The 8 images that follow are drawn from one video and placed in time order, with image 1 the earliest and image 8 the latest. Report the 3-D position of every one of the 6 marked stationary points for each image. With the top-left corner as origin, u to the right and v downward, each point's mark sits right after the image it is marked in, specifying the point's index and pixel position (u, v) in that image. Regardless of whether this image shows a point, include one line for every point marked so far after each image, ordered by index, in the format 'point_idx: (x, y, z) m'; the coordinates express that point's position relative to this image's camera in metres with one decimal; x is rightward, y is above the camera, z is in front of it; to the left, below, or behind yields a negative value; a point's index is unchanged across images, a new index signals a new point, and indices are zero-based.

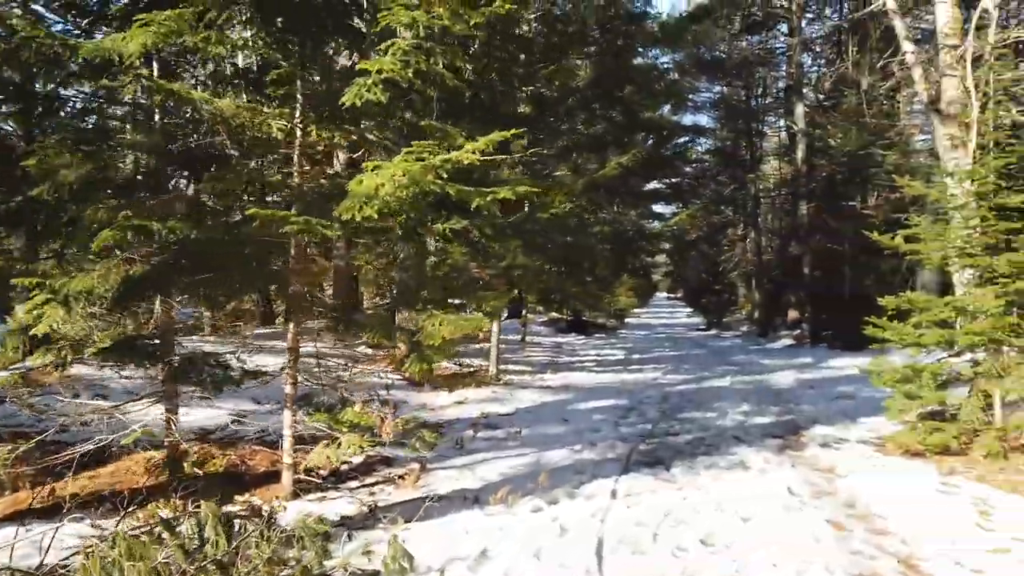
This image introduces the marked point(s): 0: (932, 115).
0: (+4.2, +1.7, +7.5) m
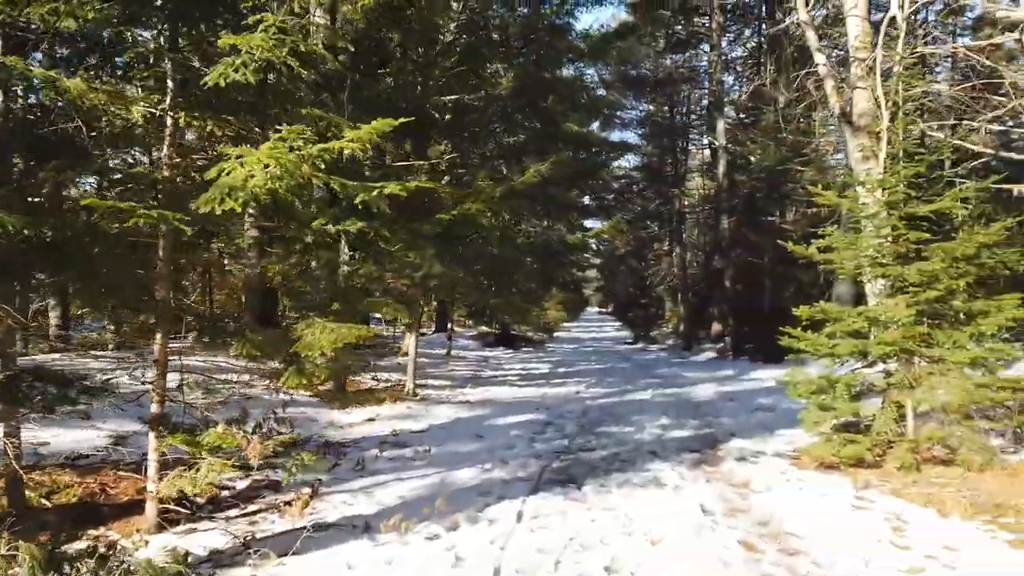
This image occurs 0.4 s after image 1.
0: (+3.4, +1.6, +7.6) m
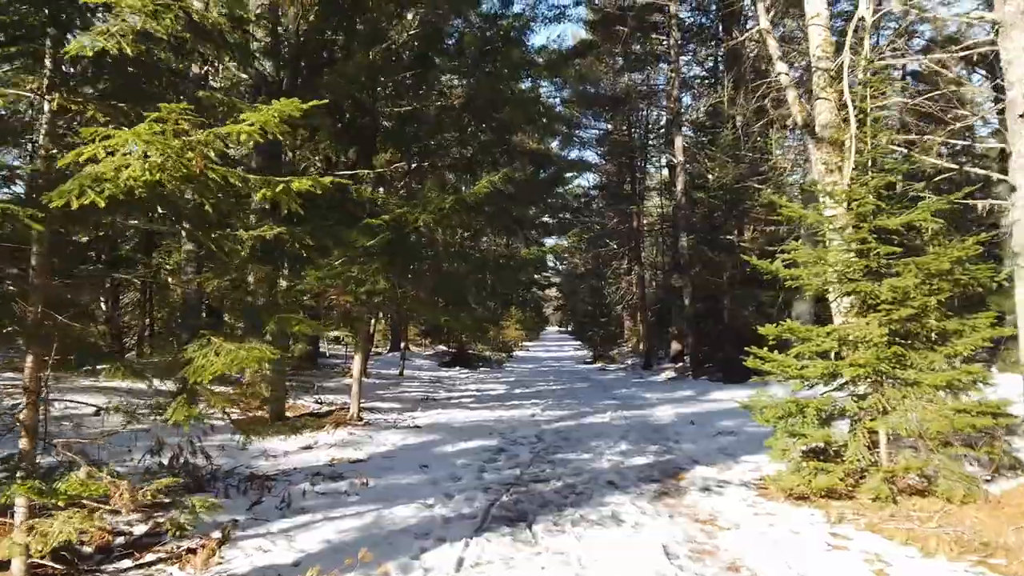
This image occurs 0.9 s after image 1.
0: (+2.9, +1.5, +7.3) m
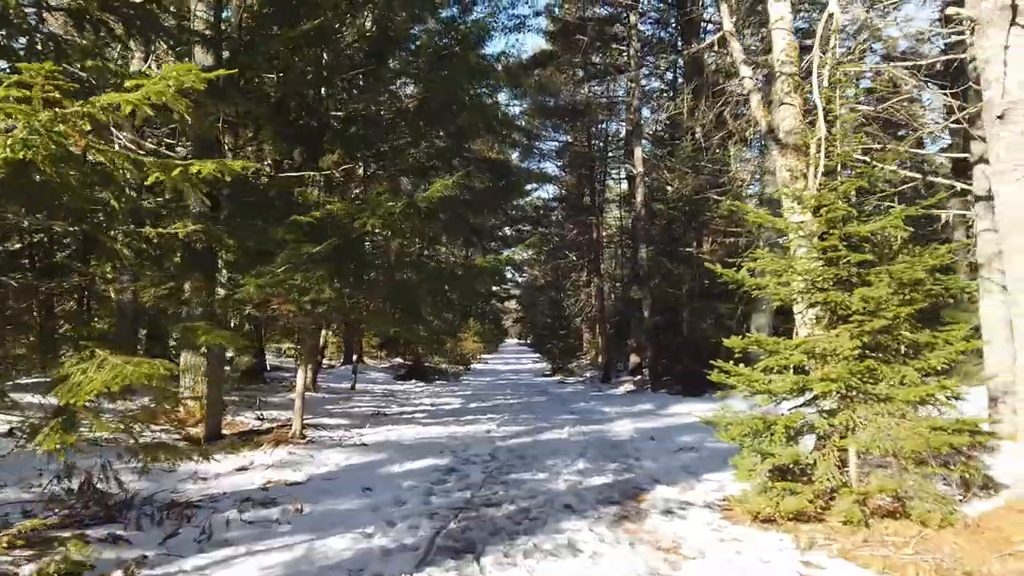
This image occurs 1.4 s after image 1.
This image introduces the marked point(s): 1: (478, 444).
0: (+2.4, +1.4, +7.1) m
1: (-0.4, -1.8, +8.4) m
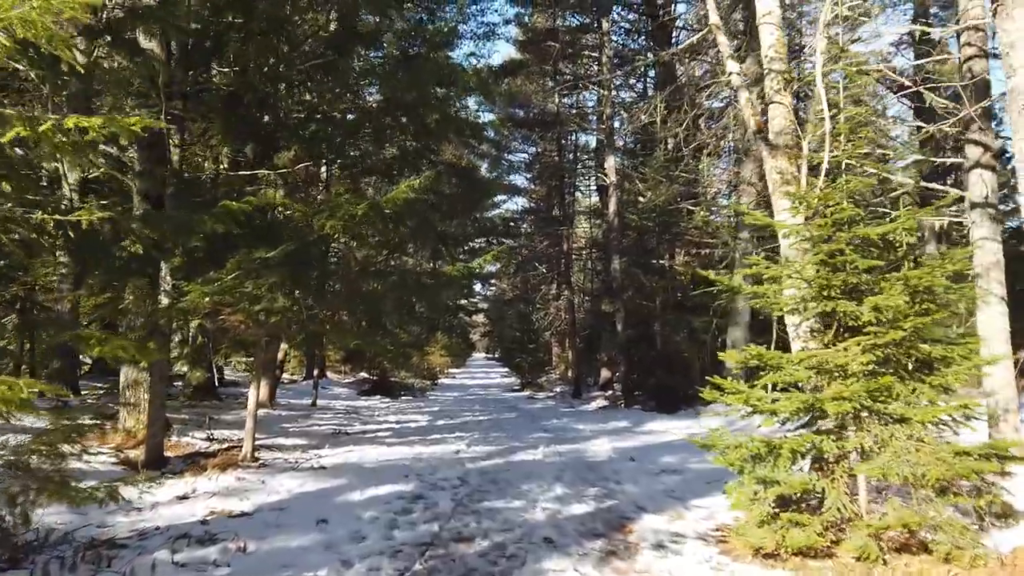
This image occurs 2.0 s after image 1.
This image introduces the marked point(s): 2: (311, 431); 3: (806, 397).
0: (+2.2, +1.3, +6.7) m
1: (-0.7, -1.9, +7.8) m
2: (-2.8, -2.0, +10.6) m
3: (+1.7, -0.6, +4.3) m
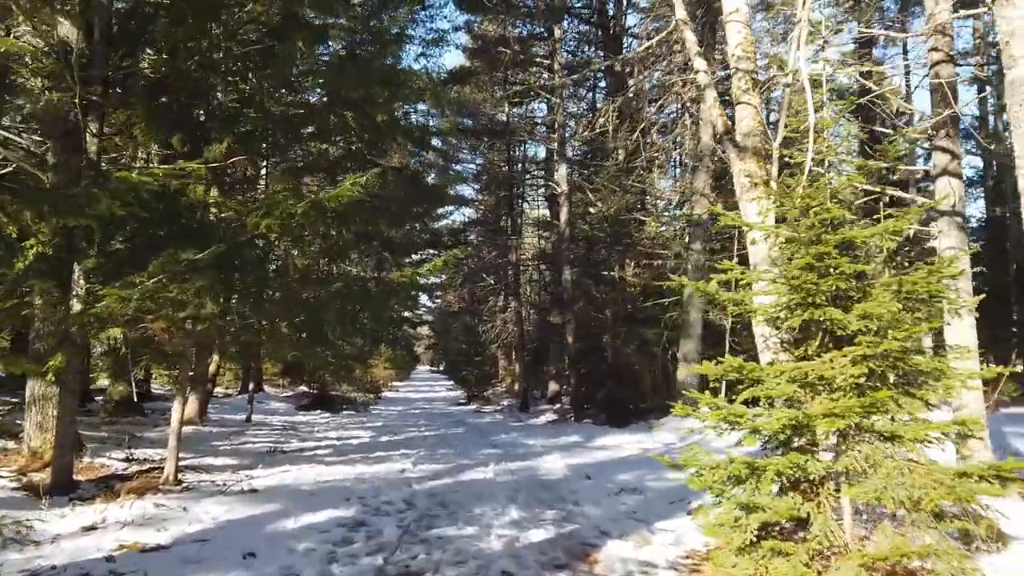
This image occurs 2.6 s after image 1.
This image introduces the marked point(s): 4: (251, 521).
0: (+1.8, +1.2, +6.3) m
1: (-1.2, -1.9, +7.2) m
2: (-3.5, -2.1, +9.8) m
3: (+1.5, -0.7, +3.9) m
4: (-2.0, -1.8, +5.7) m
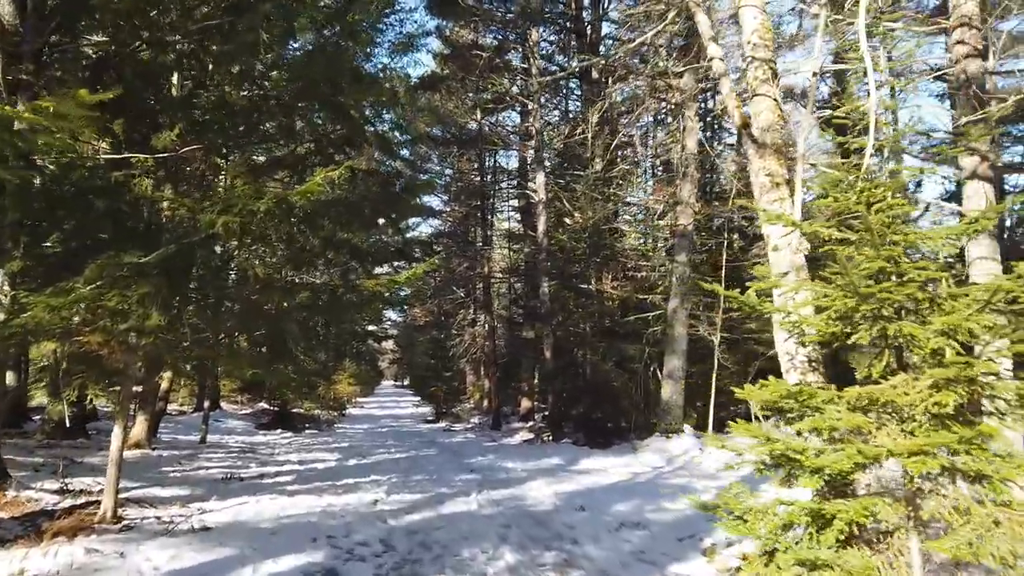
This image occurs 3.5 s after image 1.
0: (+1.8, +1.1, +5.7) m
1: (-1.3, -2.0, +6.4) m
2: (-3.8, -2.3, +8.9) m
3: (+1.5, -0.7, +3.3) m
4: (-2.0, -1.8, +4.8) m
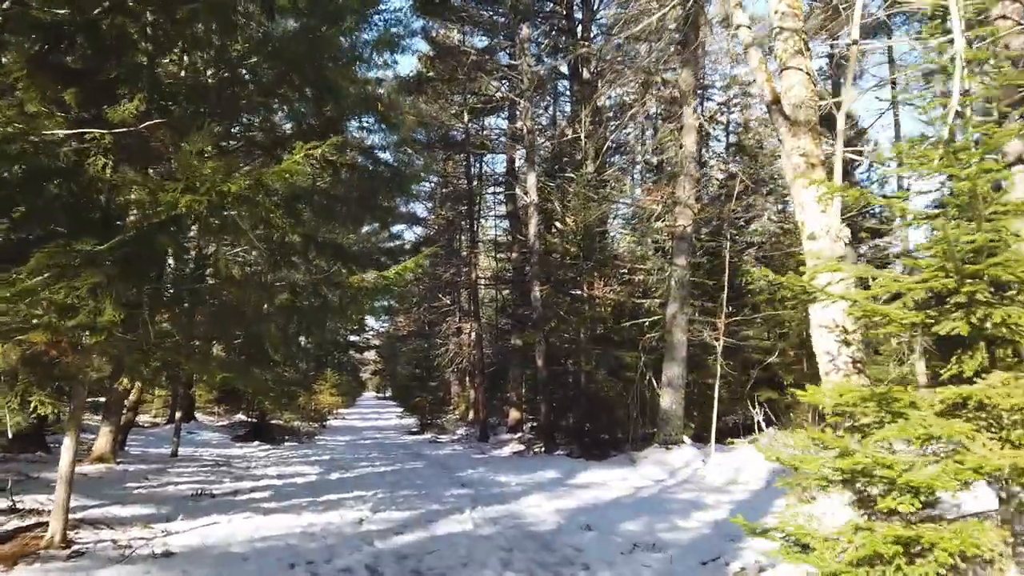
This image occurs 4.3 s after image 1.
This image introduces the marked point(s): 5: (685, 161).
0: (+1.8, +1.1, +5.2) m
1: (-1.3, -2.0, +5.7) m
2: (-3.8, -2.2, +8.2) m
3: (+1.6, -0.6, +2.7) m
4: (-2.0, -1.7, +4.1) m
5: (+3.0, +2.2, +12.7) m
